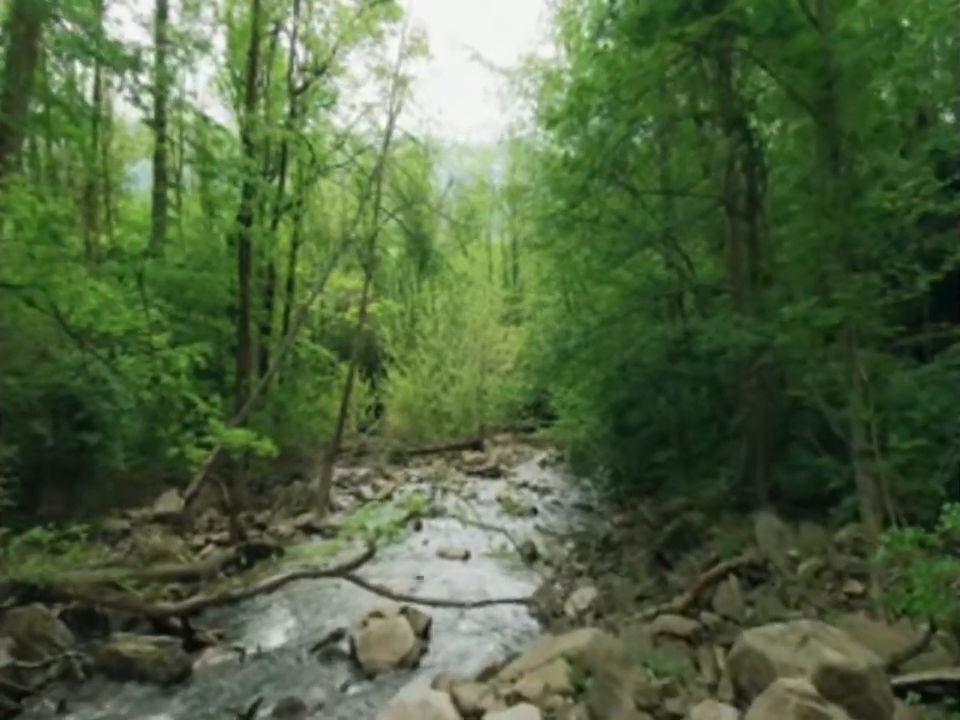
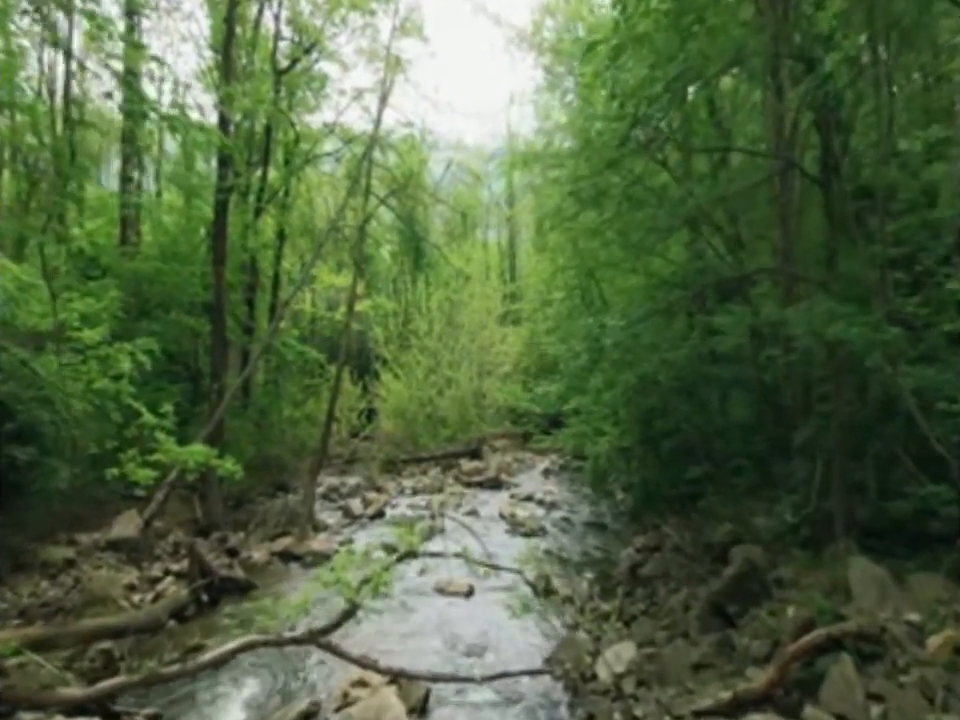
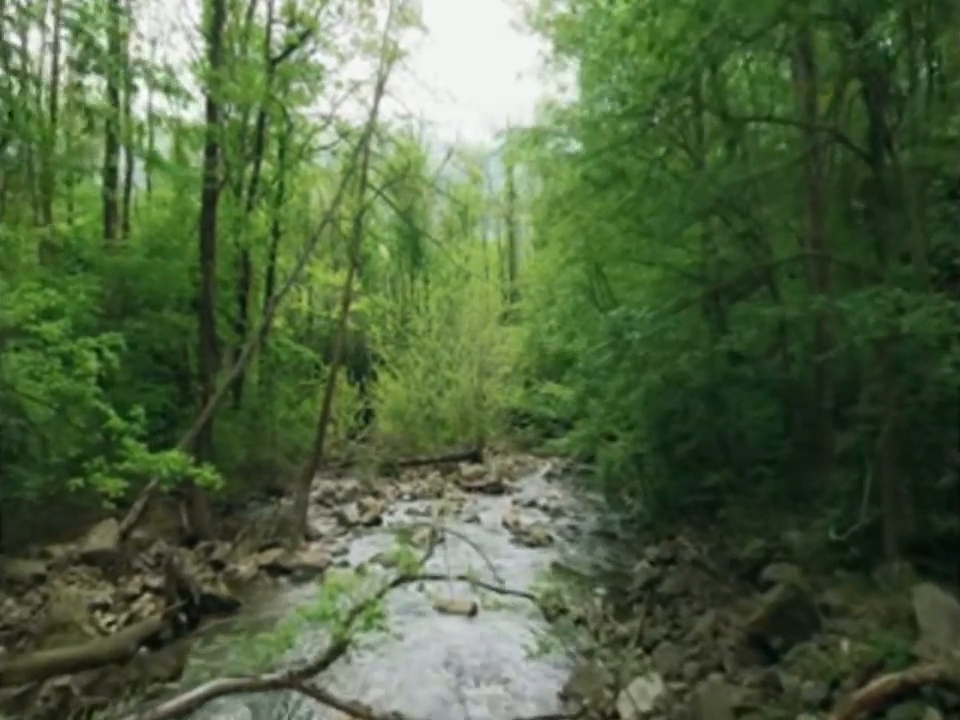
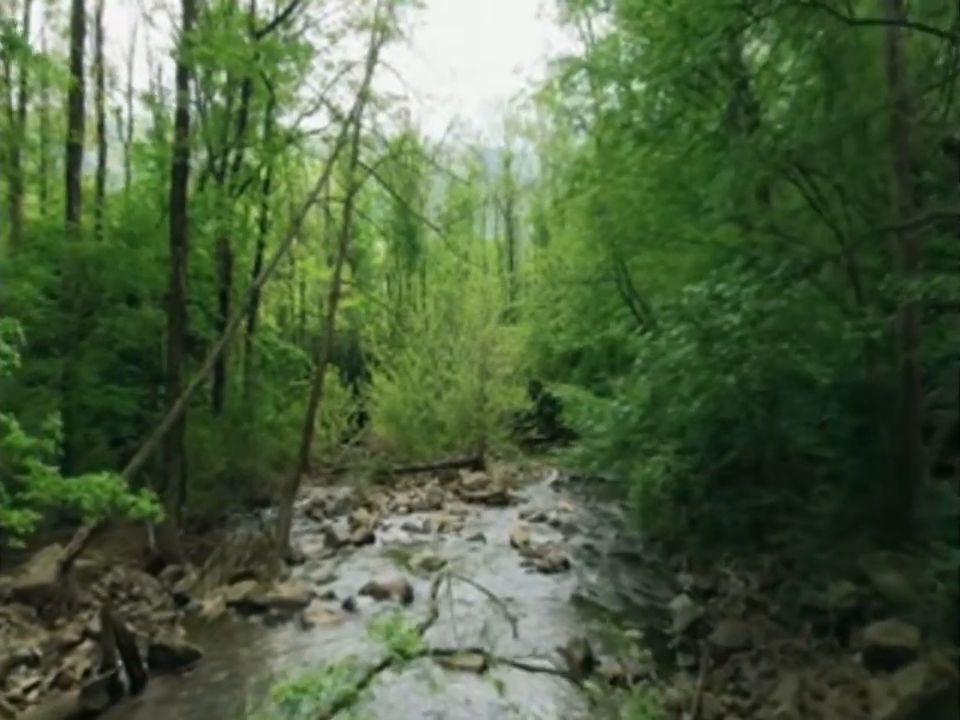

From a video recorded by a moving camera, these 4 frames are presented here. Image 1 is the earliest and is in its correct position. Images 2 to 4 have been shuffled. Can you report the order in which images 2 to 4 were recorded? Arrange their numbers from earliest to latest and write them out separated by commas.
2, 3, 4
